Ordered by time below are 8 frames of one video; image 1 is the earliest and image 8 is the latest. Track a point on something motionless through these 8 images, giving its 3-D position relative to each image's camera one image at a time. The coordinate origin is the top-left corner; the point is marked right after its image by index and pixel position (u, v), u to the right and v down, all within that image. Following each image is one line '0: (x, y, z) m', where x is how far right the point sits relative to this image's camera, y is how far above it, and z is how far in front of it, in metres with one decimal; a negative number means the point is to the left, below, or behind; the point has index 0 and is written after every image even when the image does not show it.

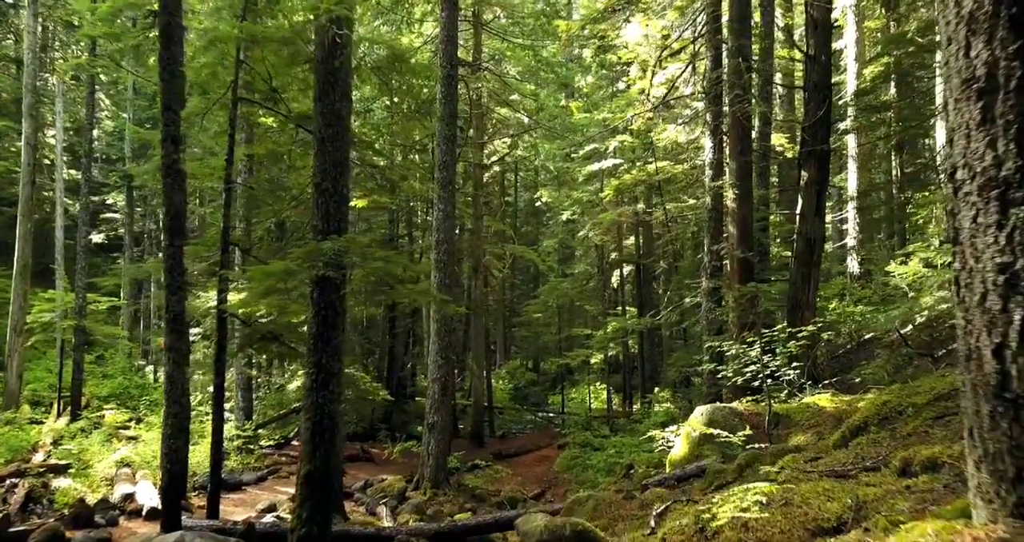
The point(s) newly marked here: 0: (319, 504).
0: (-1.6, -1.9, +6.0) m
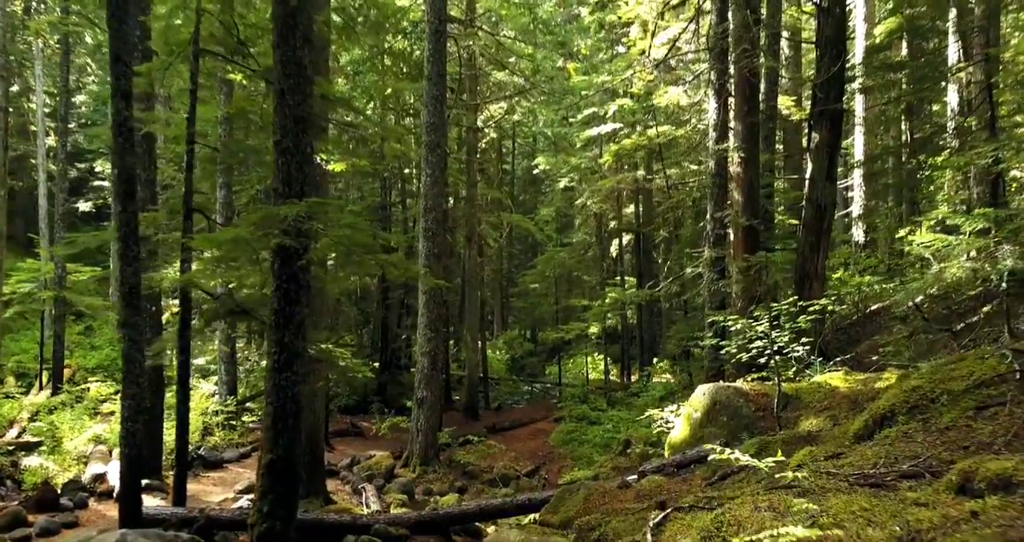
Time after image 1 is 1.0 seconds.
0: (-1.7, -1.7, +5.5) m
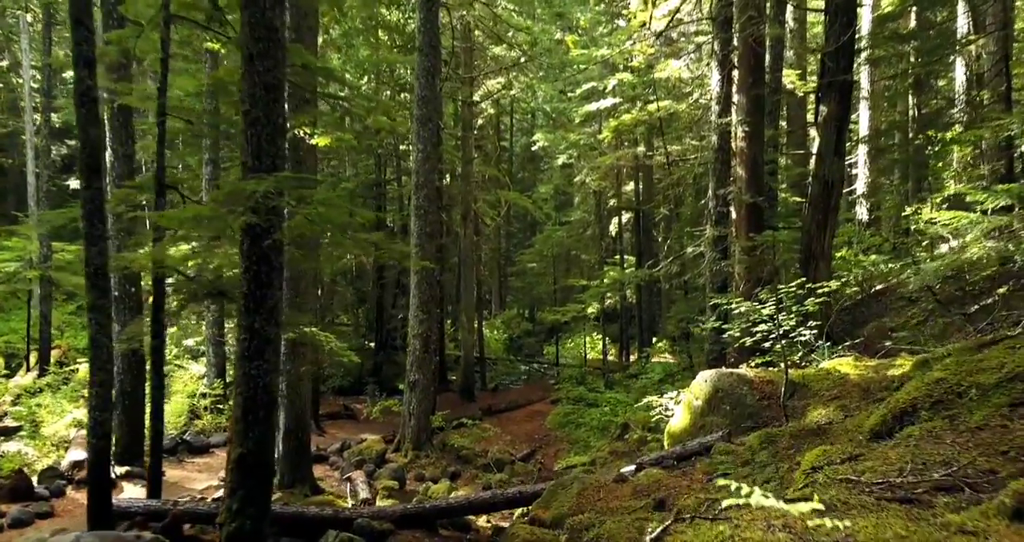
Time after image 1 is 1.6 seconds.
0: (-1.8, -1.5, +5.1) m
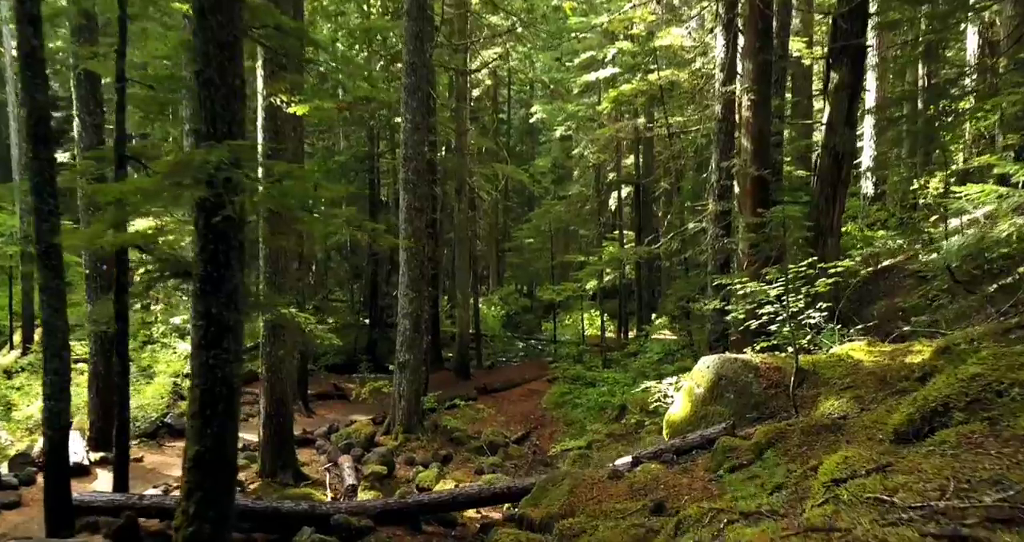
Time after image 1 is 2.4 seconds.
0: (-1.9, -1.4, +4.7) m
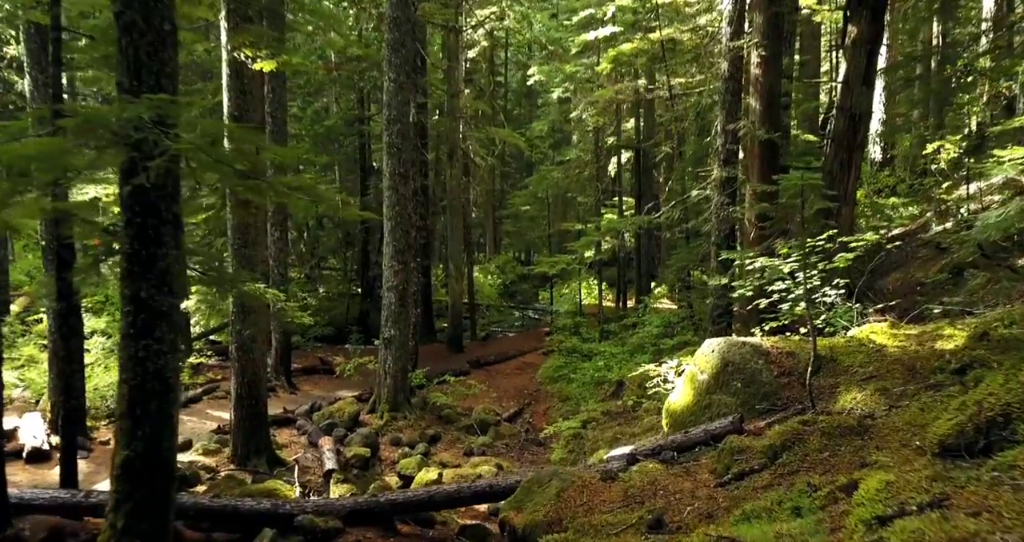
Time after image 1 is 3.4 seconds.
0: (-2.0, -1.3, +4.1) m
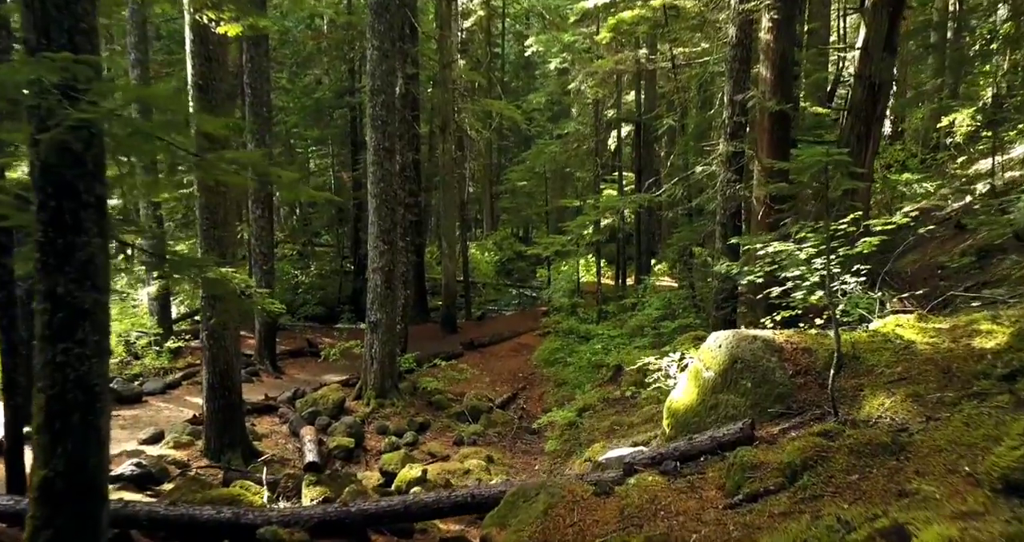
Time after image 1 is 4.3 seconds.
0: (-2.1, -1.2, +3.5) m
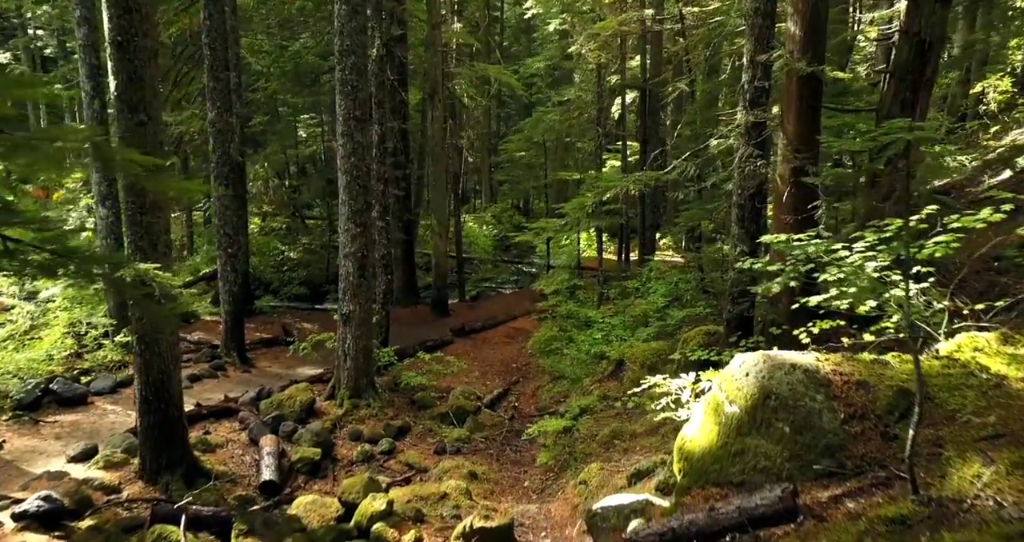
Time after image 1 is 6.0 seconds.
0: (-2.3, -1.4, +2.5) m
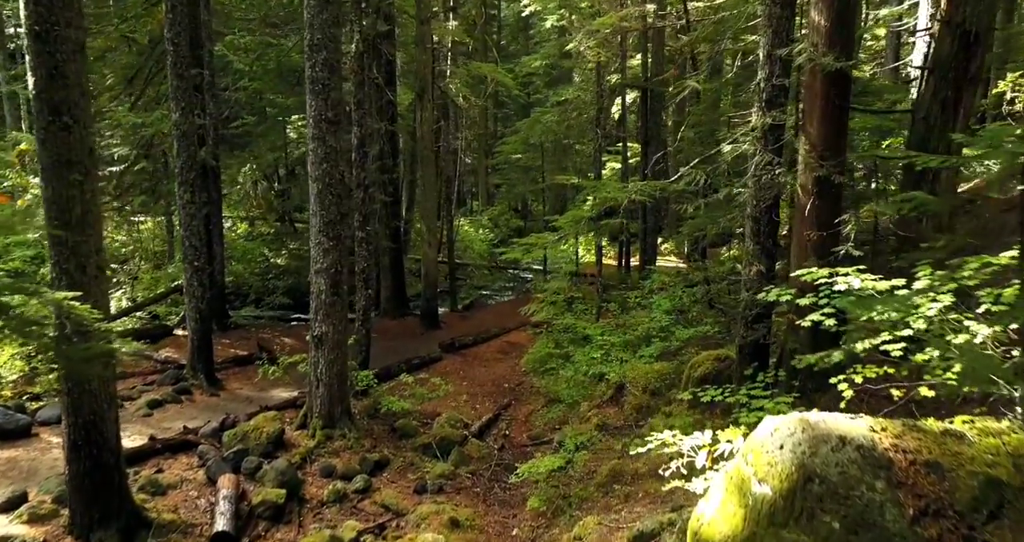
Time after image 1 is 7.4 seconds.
0: (-2.4, -1.6, +1.6) m
